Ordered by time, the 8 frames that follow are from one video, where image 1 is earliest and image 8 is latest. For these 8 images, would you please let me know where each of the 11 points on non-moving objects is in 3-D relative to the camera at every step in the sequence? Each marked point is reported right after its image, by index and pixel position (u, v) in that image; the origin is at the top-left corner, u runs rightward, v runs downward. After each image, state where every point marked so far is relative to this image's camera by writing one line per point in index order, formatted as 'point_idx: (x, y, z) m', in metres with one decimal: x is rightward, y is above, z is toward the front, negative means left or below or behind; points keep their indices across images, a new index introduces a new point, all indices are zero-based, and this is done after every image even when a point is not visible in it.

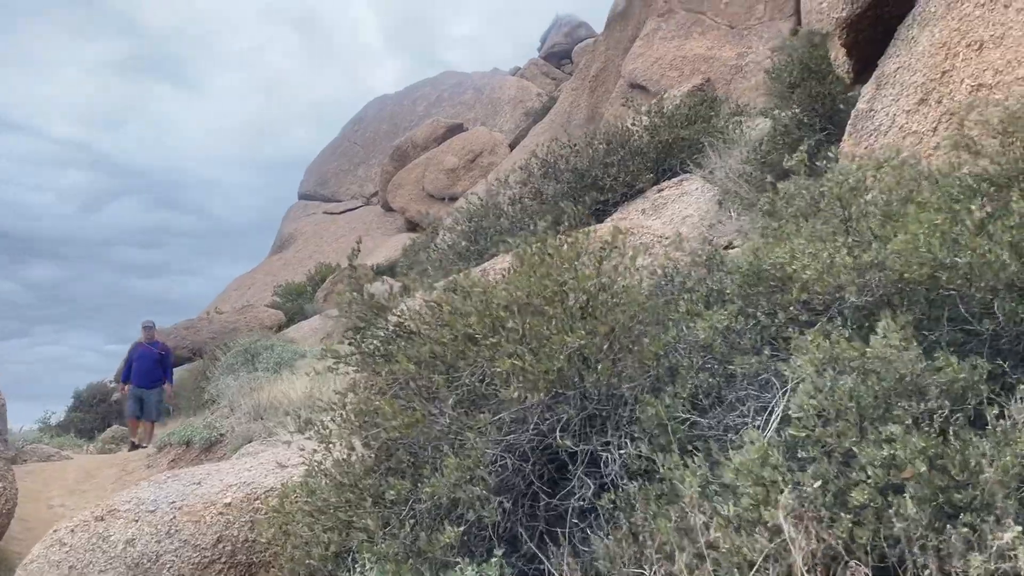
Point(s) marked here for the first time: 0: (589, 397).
0: (+0.2, -0.4, +3.1) m
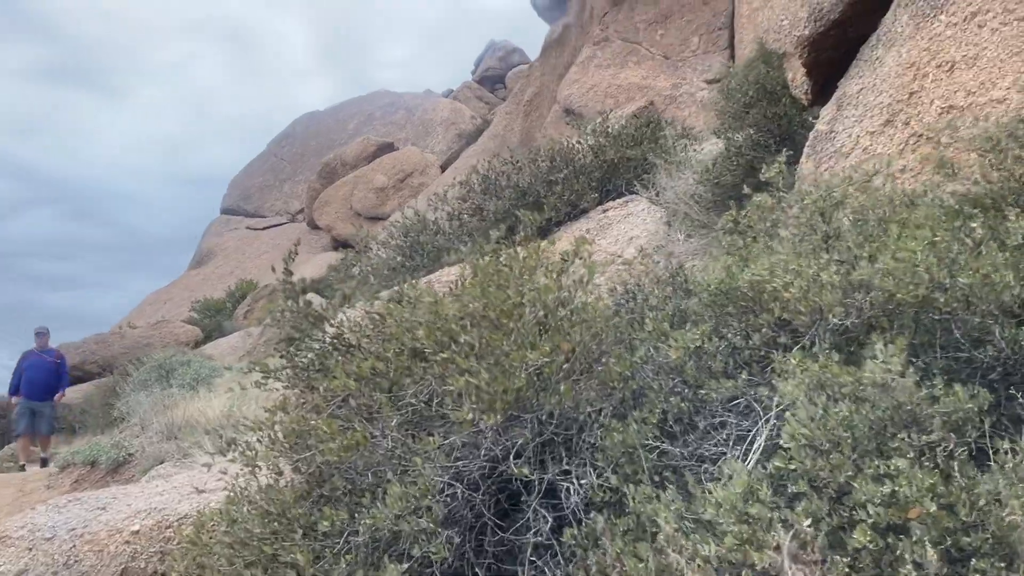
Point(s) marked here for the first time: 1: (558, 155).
0: (+0.1, -0.4, +2.9) m
1: (+0.3, +1.0, +7.3) m
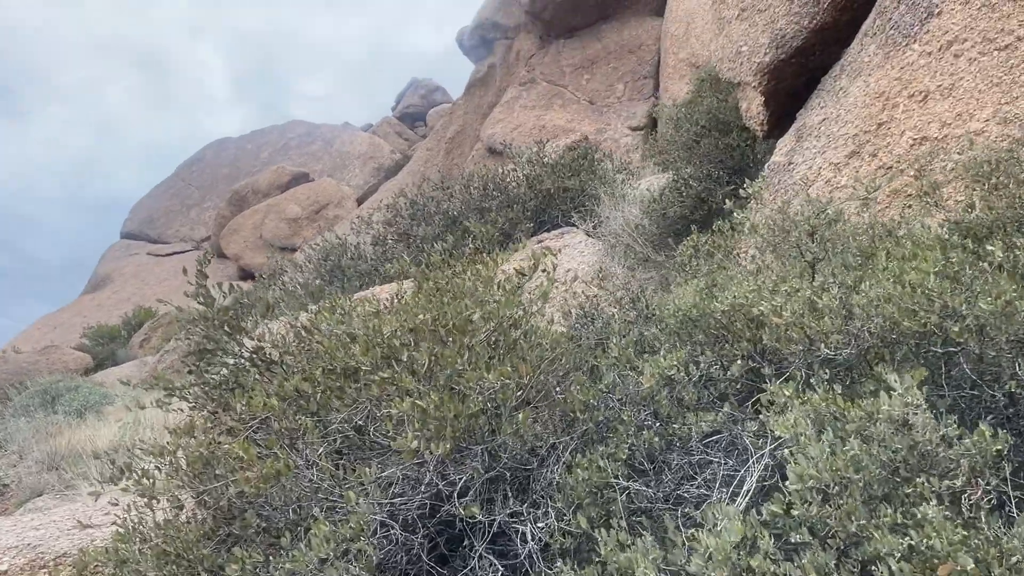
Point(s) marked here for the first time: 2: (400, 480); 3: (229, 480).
0: (0.0, -0.4, +2.5) m
1: (-0.2, +0.7, +7.0) m
2: (-0.3, -0.5, +2.5) m
3: (-0.7, -0.5, +2.5) m
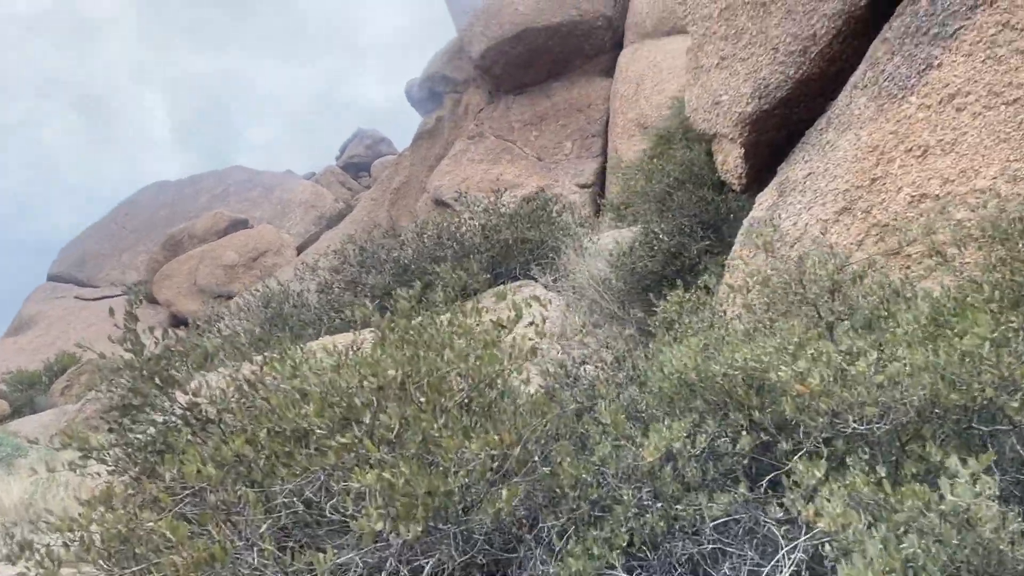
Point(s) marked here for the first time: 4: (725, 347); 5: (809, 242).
0: (-0.1, -0.5, +2.1) m
1: (-0.5, +0.4, +6.7) m
2: (-0.3, -0.6, +2.1) m
3: (-0.8, -0.6, +2.1) m
4: (+0.6, -0.2, +2.8) m
5: (+1.2, +0.2, +3.7) m
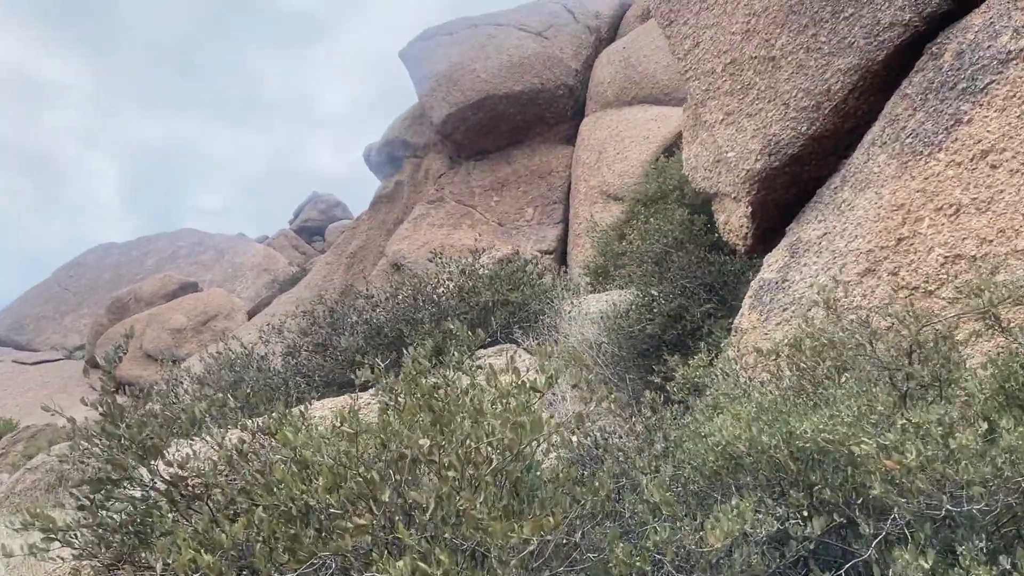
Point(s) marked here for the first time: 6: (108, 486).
0: (0.0, -0.7, +1.8) m
1: (-0.6, 0.0, +6.4) m
2: (-0.2, -0.7, +1.7) m
3: (-0.7, -0.7, +1.8) m
4: (+0.7, -0.3, +2.5) m
5: (+1.2, -0.1, +3.5) m
6: (-0.9, -0.4, +2.1) m
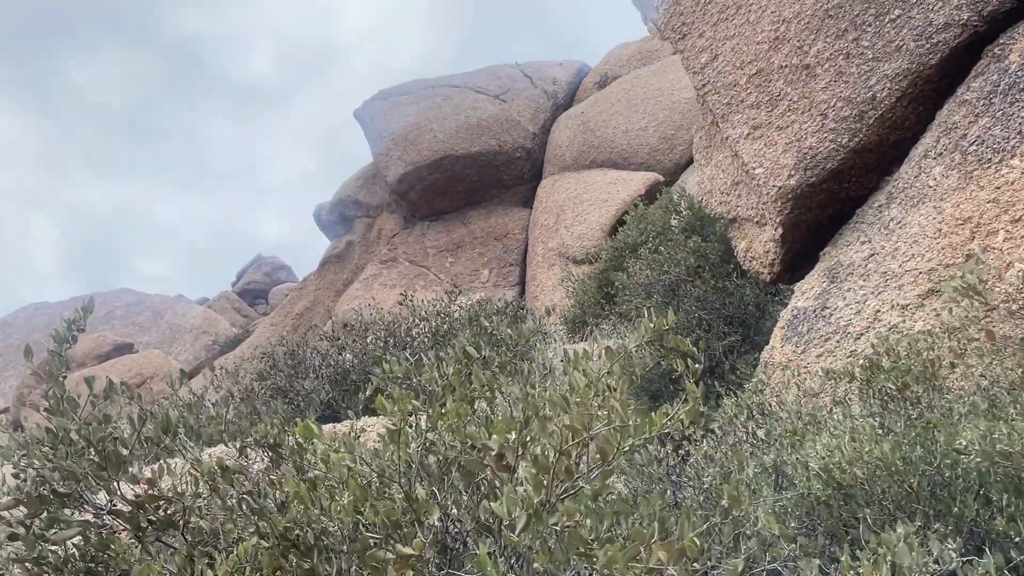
0: (+0.2, -0.6, +1.3) m
1: (-0.7, -0.3, +5.9) m
2: (-0.1, -0.6, +1.2) m
3: (-0.5, -0.6, +1.2) m
4: (+0.8, -0.3, +2.1) m
5: (+1.2, -0.1, +3.1) m
6: (-0.8, -0.4, +1.6) m
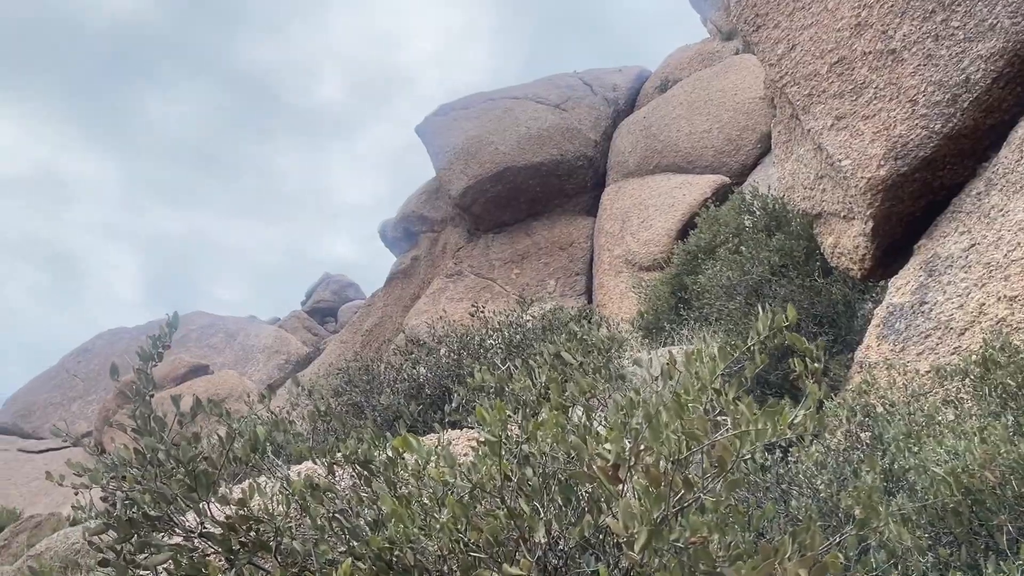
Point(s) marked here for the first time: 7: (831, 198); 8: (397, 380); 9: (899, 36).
0: (+0.3, -0.6, +1.2) m
1: (-0.3, -0.4, +5.8) m
2: (+0.1, -0.6, +1.1) m
3: (-0.4, -0.6, +1.1) m
4: (+1.0, -0.3, +1.9) m
5: (+1.5, -0.1, +3.0) m
6: (-0.6, -0.4, +1.5) m
7: (+1.3, +0.4, +3.8) m
8: (-0.7, -0.5, +5.8) m
9: (+1.4, +0.9, +3.5) m
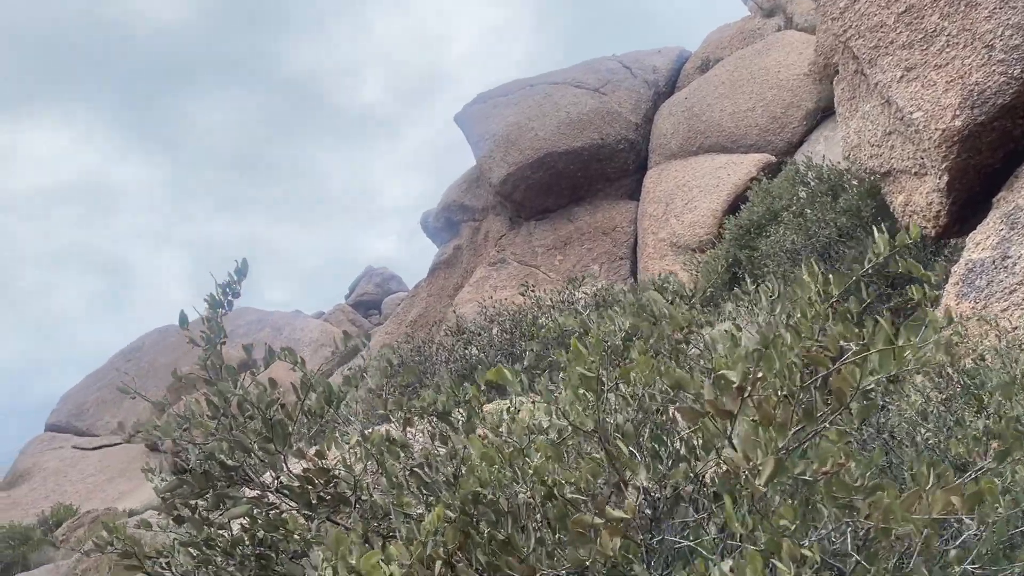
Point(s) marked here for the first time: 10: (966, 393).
0: (+0.4, -0.5, +1.1) m
1: (+0.1, -0.2, +5.8) m
2: (+0.2, -0.5, +1.0) m
3: (-0.3, -0.5, +1.1) m
4: (+1.1, -0.2, +1.8) m
5: (+1.7, 0.0, +2.8) m
6: (-0.5, -0.3, +1.5) m
7: (+1.5, +0.5, +3.7) m
8: (-0.4, -0.4, +5.7) m
9: (+1.6, +1.1, +3.3) m
10: (+1.0, -0.2, +2.2) m
